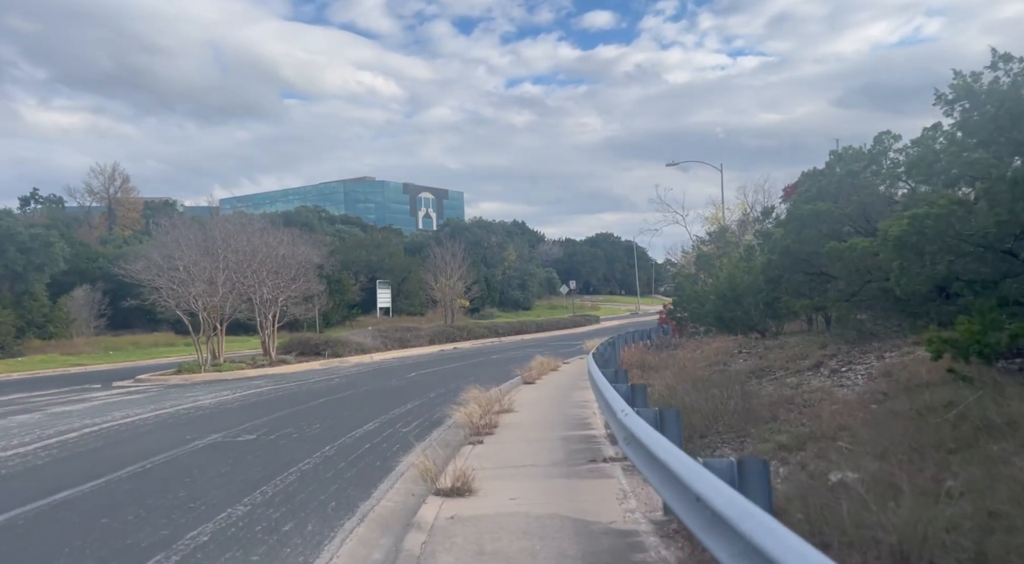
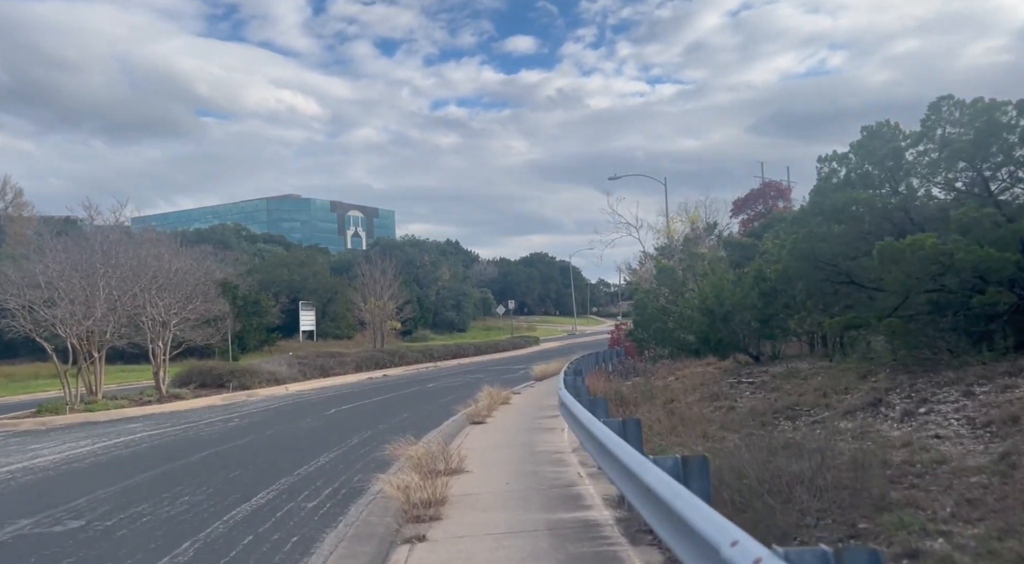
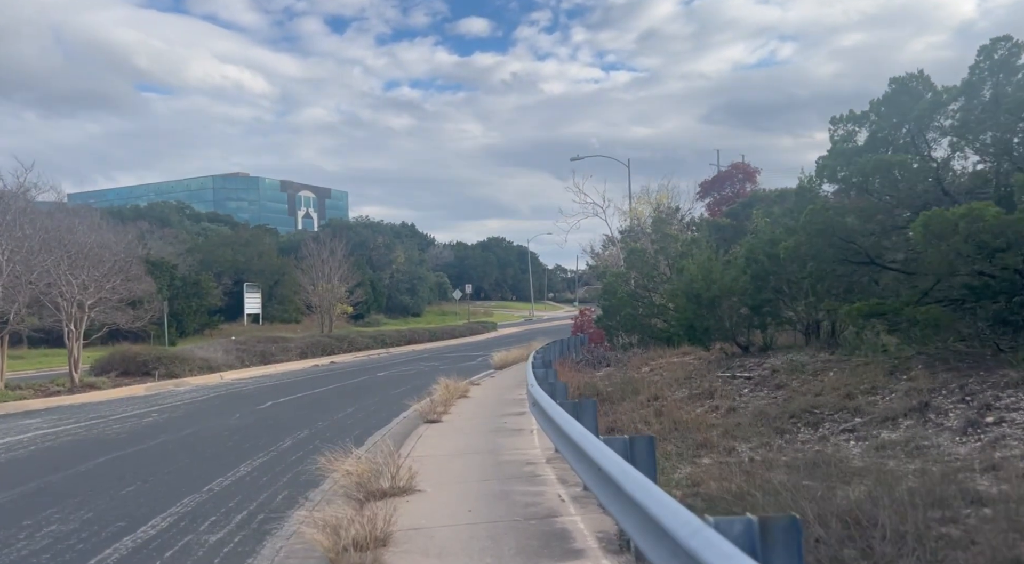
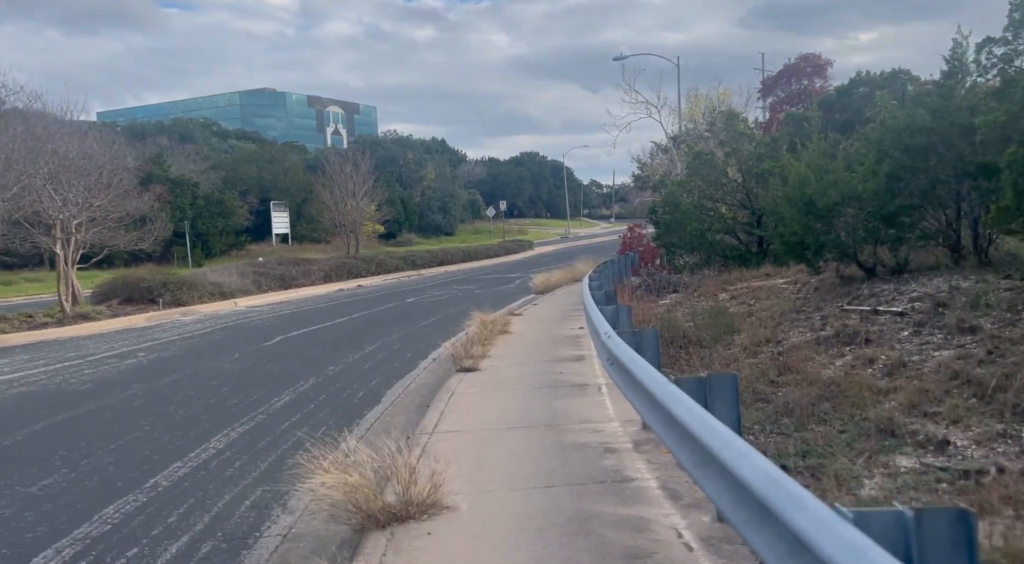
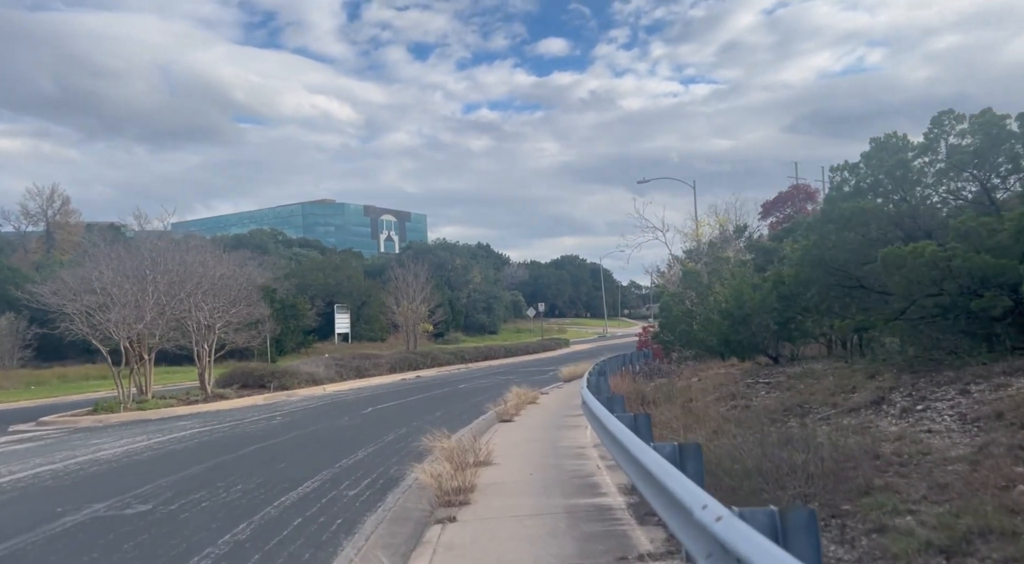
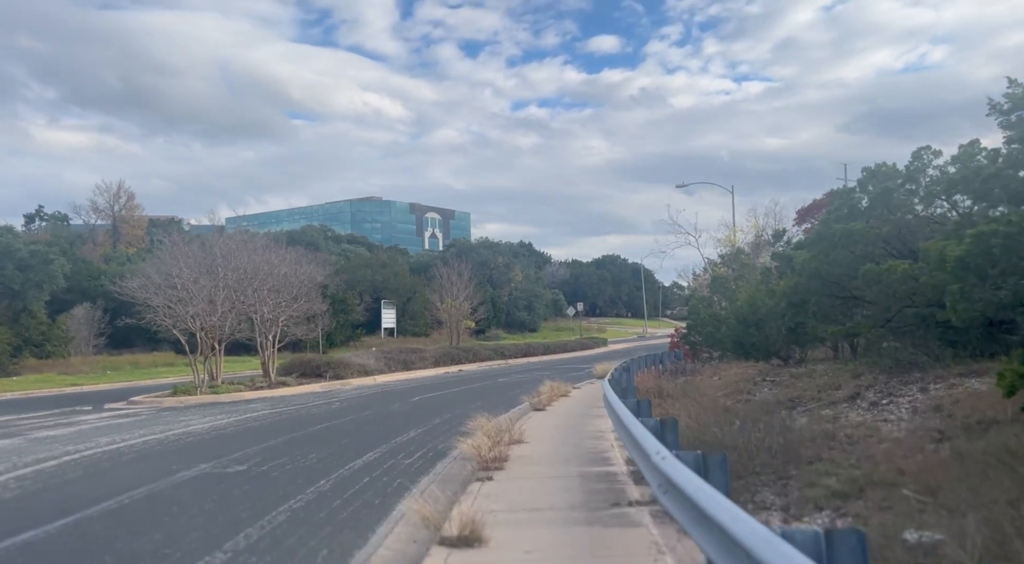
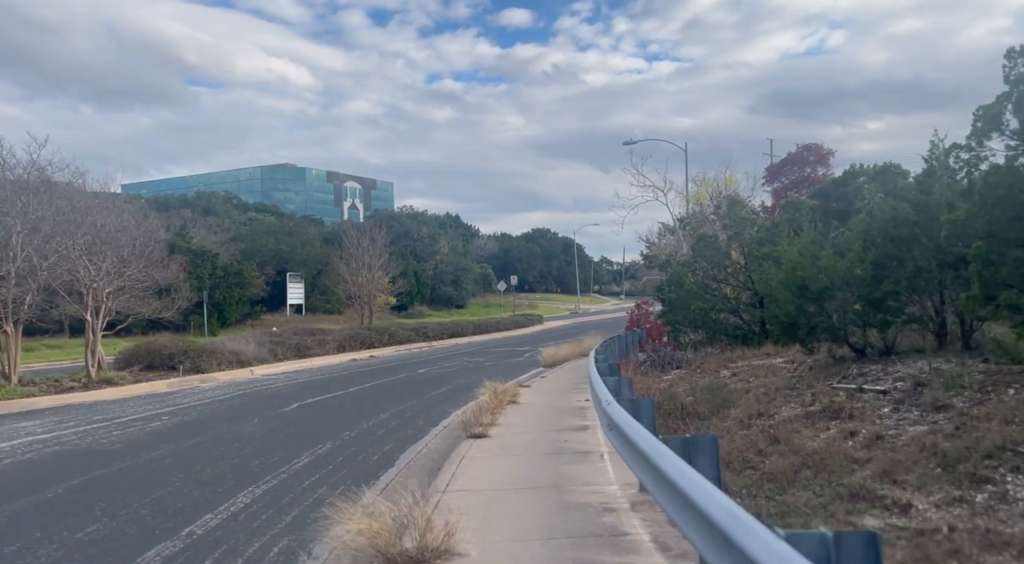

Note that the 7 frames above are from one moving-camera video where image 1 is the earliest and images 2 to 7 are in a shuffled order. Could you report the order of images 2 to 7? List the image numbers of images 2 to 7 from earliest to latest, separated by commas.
6, 5, 2, 3, 7, 4
